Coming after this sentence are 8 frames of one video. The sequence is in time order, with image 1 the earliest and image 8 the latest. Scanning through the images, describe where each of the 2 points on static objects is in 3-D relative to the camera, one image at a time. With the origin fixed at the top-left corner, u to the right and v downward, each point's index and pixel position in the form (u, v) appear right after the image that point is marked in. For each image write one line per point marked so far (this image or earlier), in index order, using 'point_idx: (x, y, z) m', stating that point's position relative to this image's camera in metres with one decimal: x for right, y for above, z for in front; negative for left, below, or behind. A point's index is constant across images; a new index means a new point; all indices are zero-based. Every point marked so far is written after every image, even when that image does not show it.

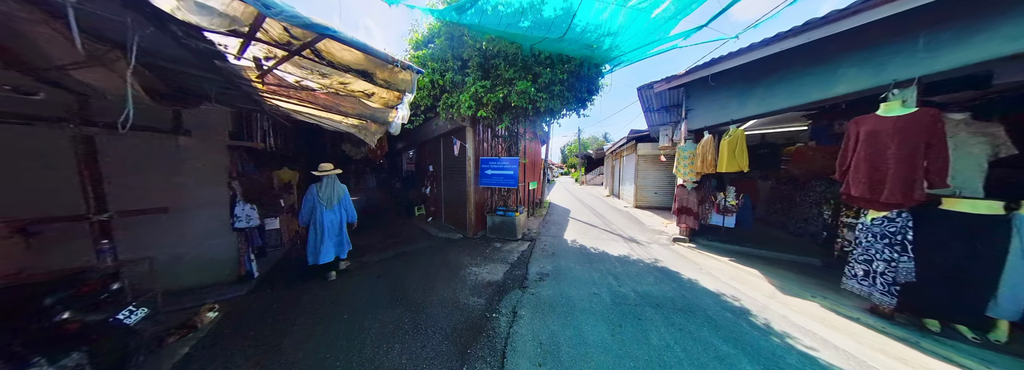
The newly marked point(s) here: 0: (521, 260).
0: (+0.2, -1.4, +3.7) m
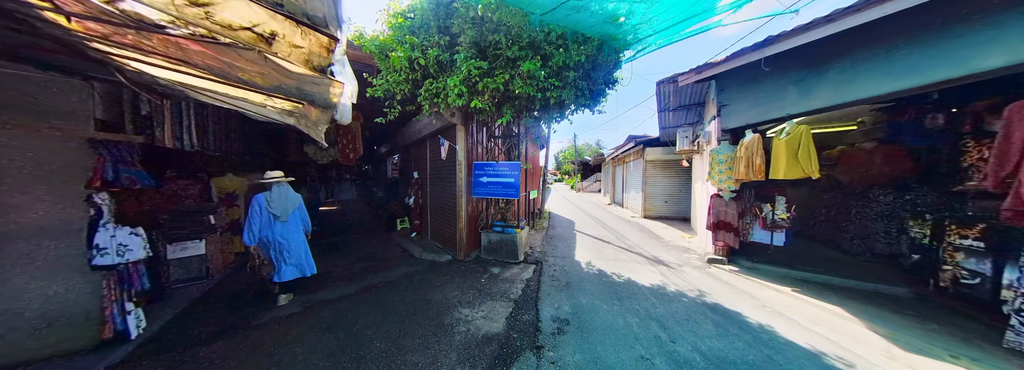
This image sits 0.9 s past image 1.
0: (+0.2, -1.6, +2.8) m
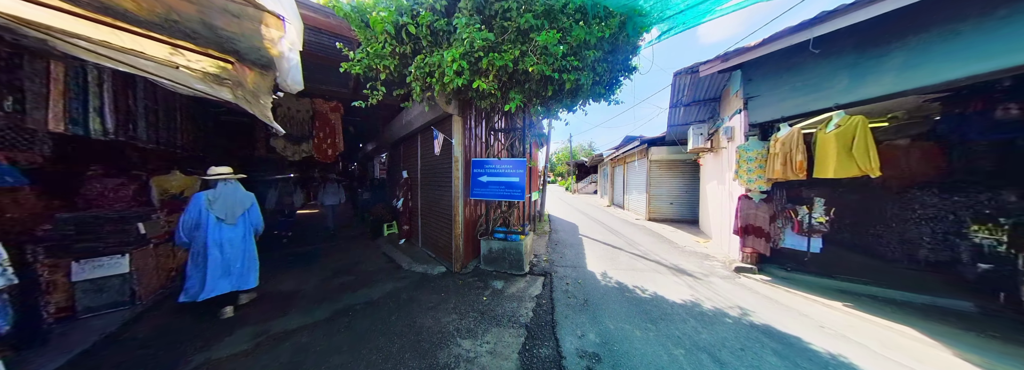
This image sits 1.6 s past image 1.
0: (+0.3, -1.6, +2.3) m
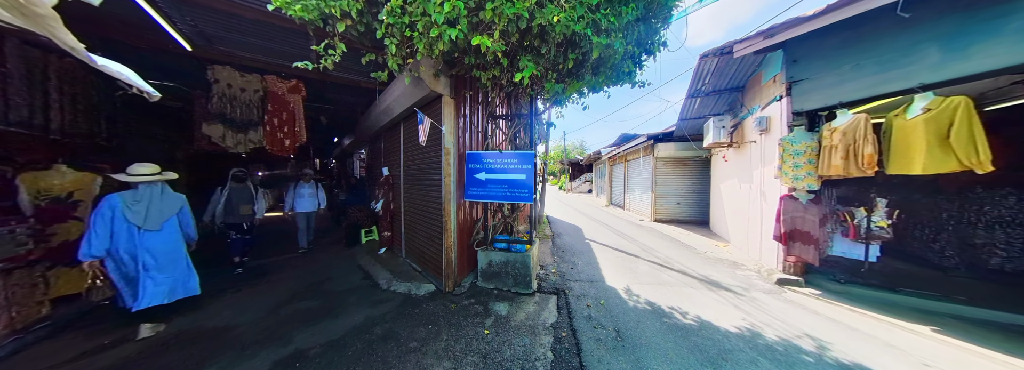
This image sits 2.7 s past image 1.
0: (+0.5, -1.5, +1.7) m
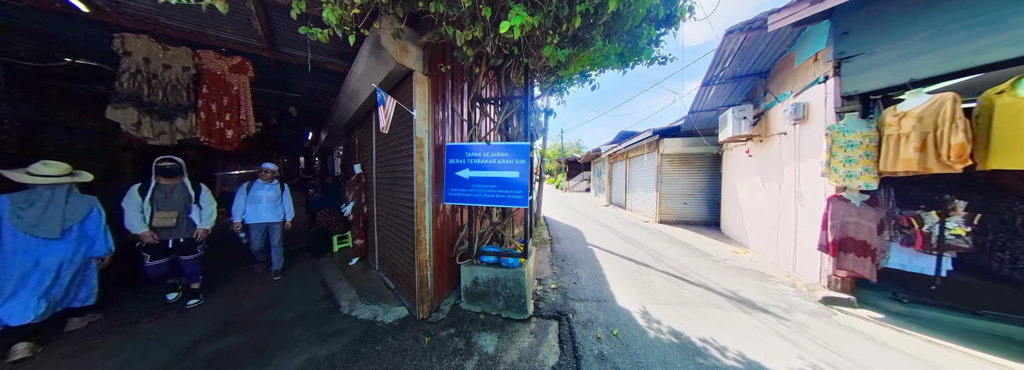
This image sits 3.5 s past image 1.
0: (+0.4, -1.5, +1.2) m
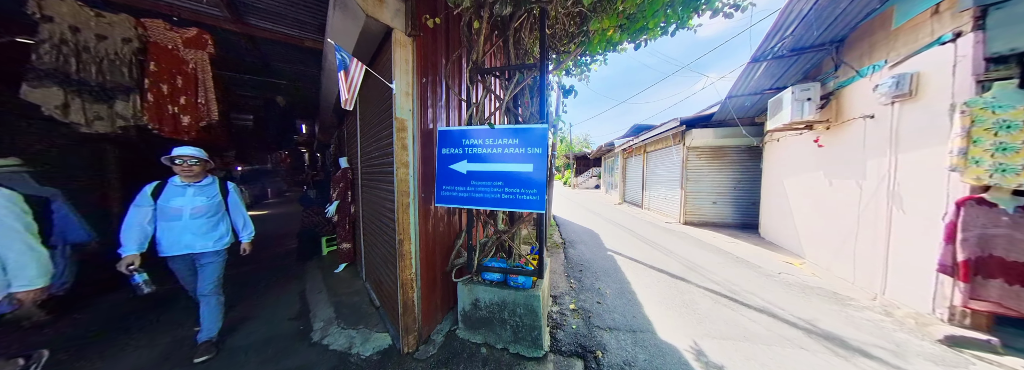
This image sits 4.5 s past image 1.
0: (+0.4, -1.5, +0.6) m
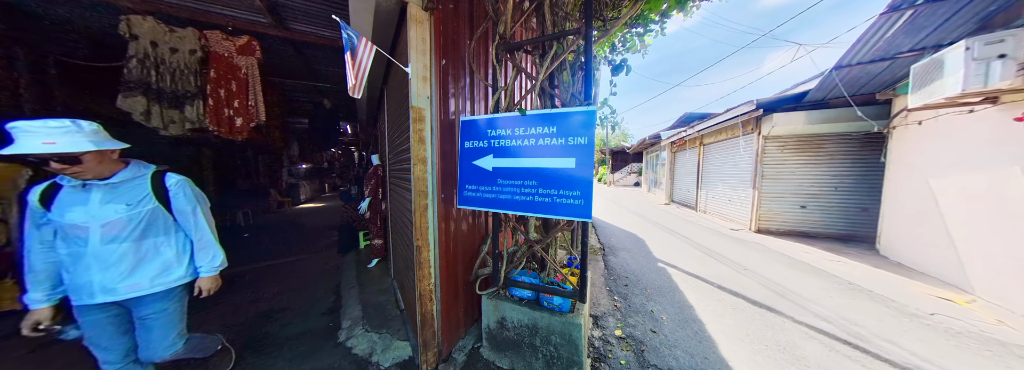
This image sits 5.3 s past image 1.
0: (+0.5, -1.6, +0.3) m
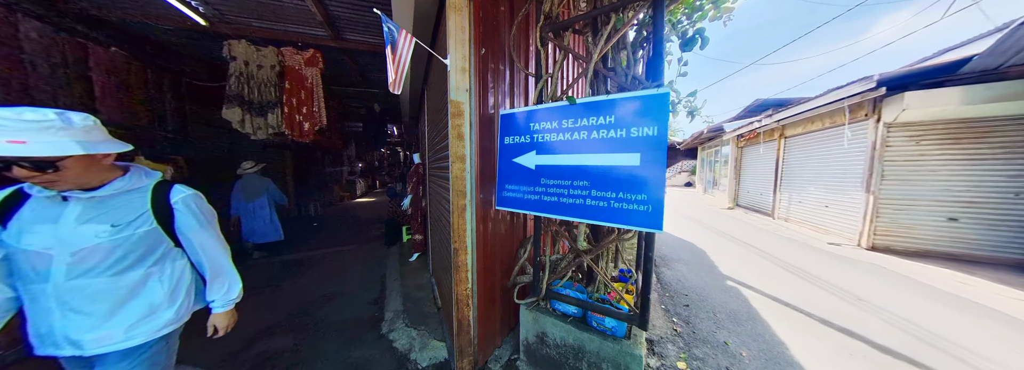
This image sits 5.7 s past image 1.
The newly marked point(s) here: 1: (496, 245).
0: (+0.6, -1.6, +0.1) m
1: (-0.2, -0.5, +1.5) m
